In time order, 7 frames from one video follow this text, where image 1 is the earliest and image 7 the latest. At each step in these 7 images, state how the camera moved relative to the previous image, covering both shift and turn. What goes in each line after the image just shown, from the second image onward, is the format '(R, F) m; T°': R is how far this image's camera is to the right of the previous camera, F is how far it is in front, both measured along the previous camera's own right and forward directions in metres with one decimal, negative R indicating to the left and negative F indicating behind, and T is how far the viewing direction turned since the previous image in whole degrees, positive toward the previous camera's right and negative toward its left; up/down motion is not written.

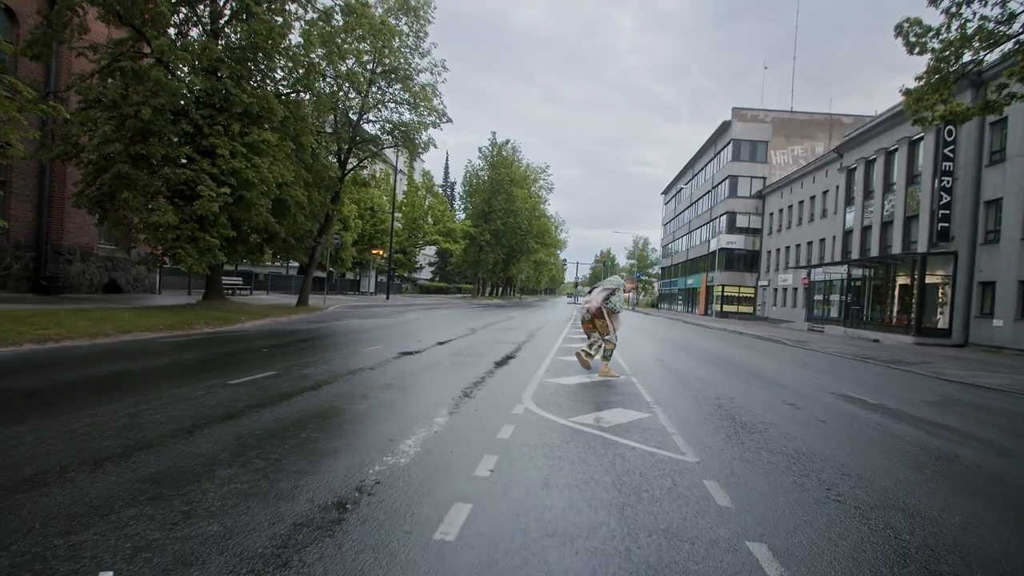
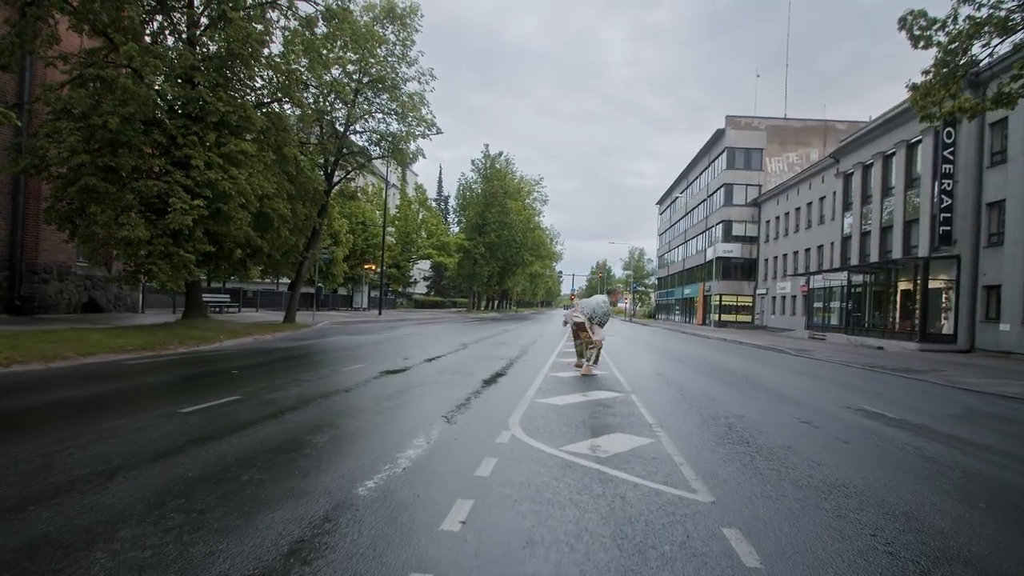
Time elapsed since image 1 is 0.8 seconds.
(+0.1, +0.8) m; 0°
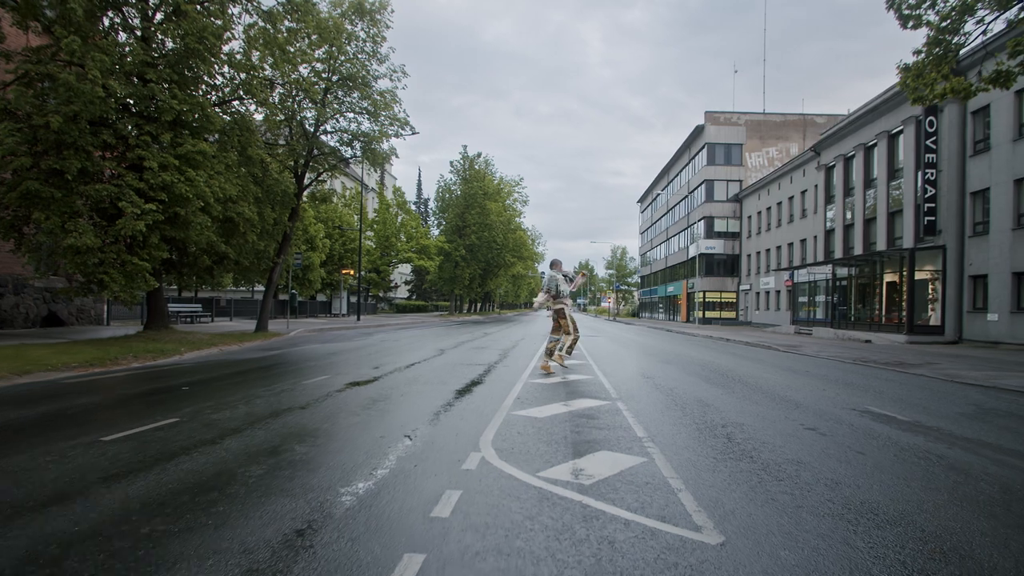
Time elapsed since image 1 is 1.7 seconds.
(+0.1, +0.8) m; +1°
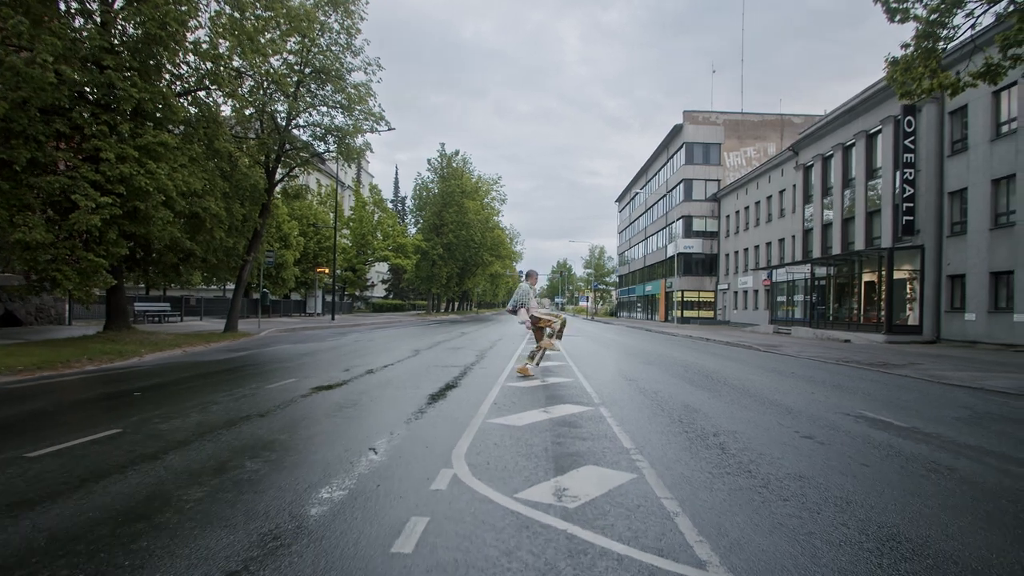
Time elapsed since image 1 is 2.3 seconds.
(0.0, +0.5) m; +2°
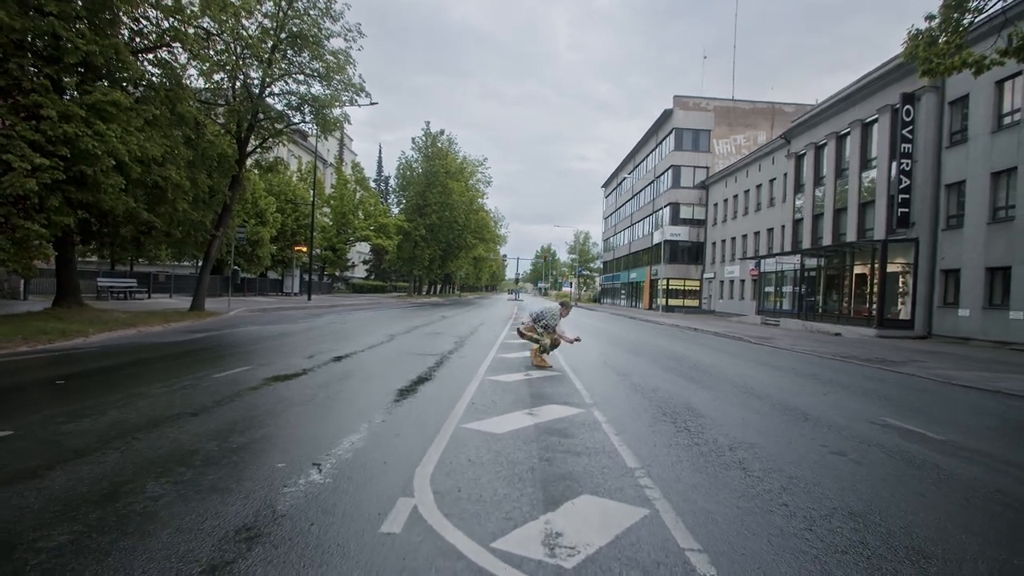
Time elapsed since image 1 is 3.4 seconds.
(0.0, +1.1) m; +2°
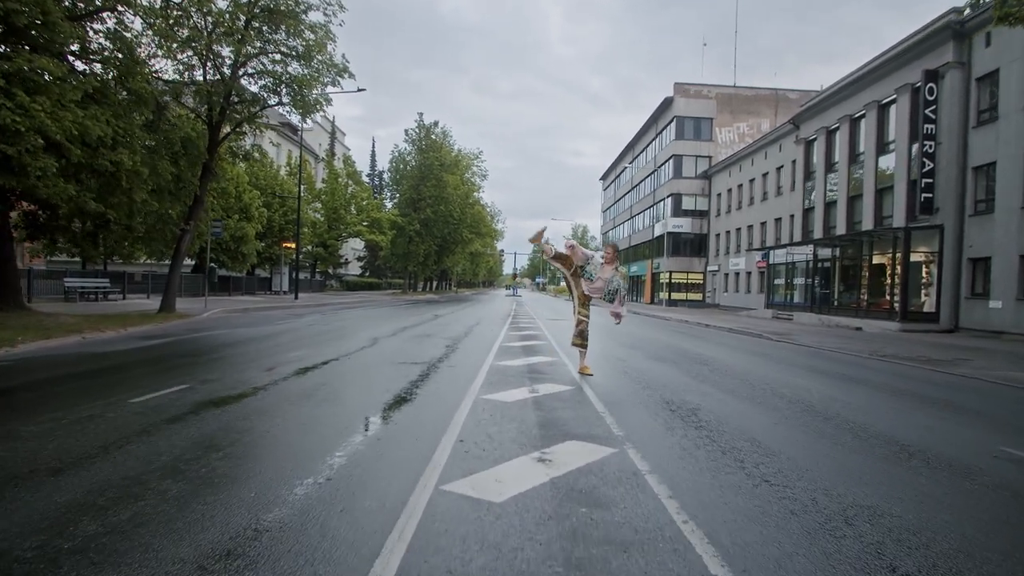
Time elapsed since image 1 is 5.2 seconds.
(0.0, +1.8) m; 0°
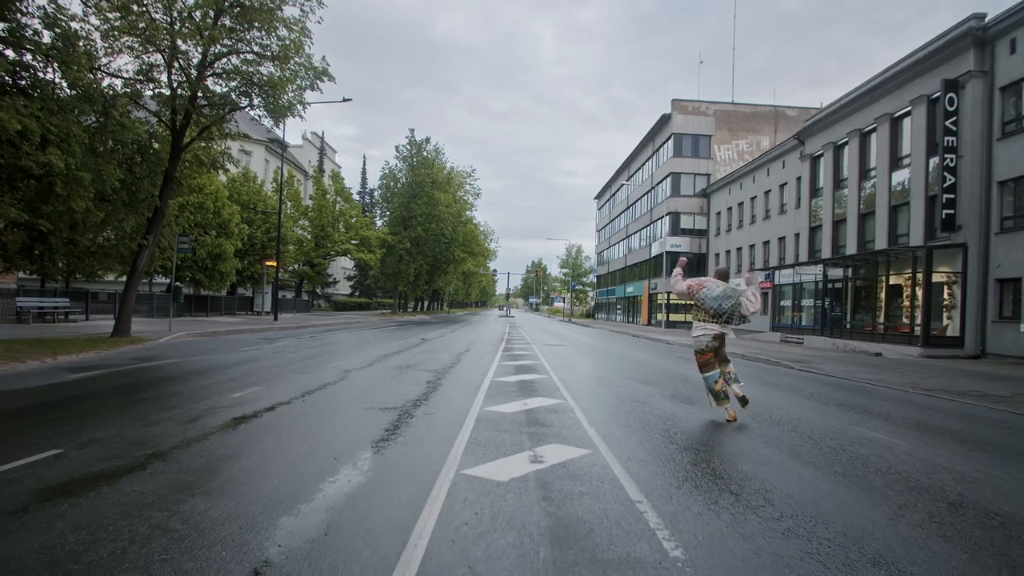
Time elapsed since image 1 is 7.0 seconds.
(0.0, +1.9) m; +1°
